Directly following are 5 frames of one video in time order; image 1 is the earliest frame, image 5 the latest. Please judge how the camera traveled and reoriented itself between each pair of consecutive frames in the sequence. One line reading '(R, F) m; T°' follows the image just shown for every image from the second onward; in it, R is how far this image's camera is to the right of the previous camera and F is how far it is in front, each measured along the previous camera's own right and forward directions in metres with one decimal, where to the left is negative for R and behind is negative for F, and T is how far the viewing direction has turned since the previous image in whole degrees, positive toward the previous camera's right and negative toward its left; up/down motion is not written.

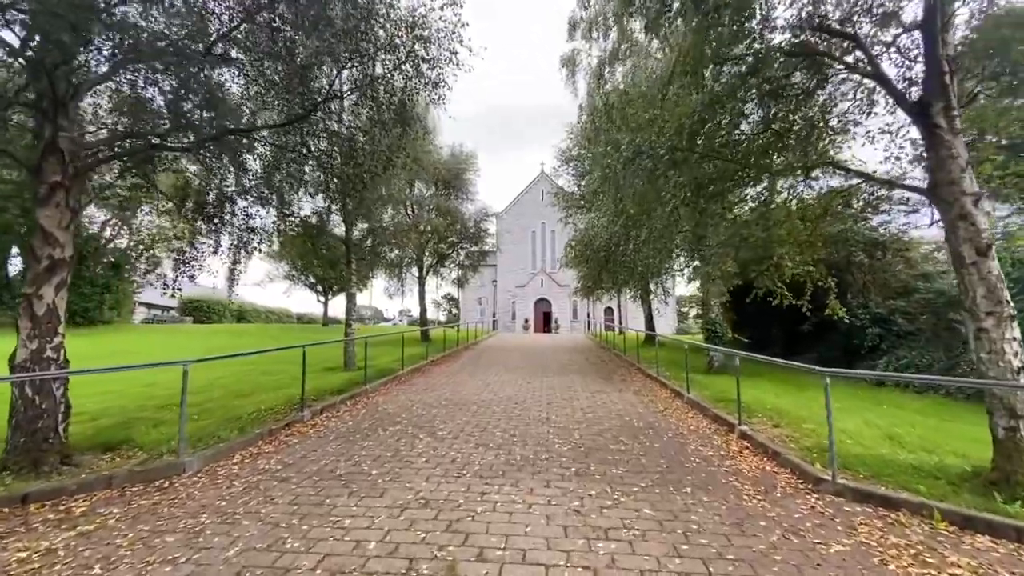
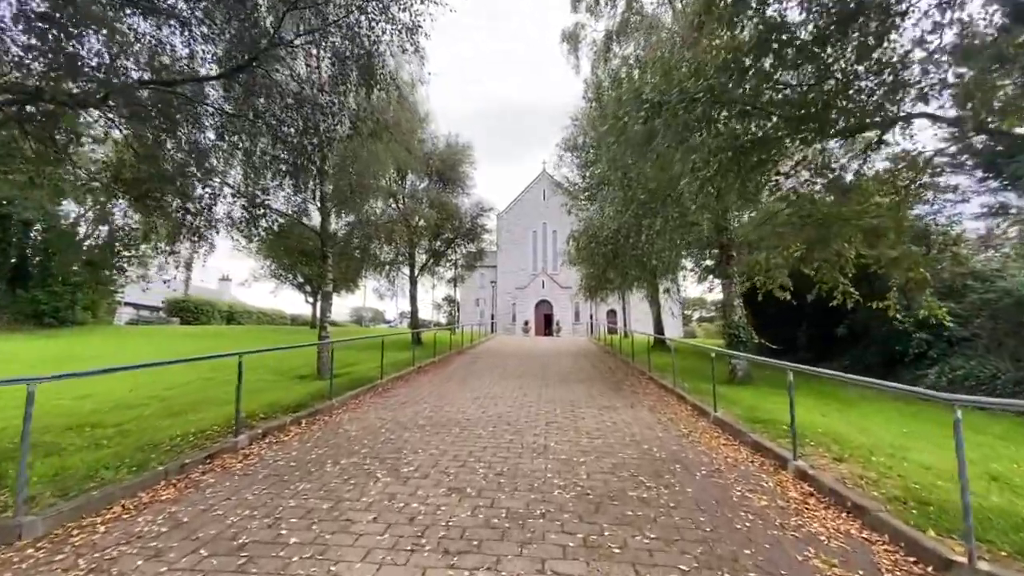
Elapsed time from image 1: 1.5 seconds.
(+0.2, +1.6) m; 0°
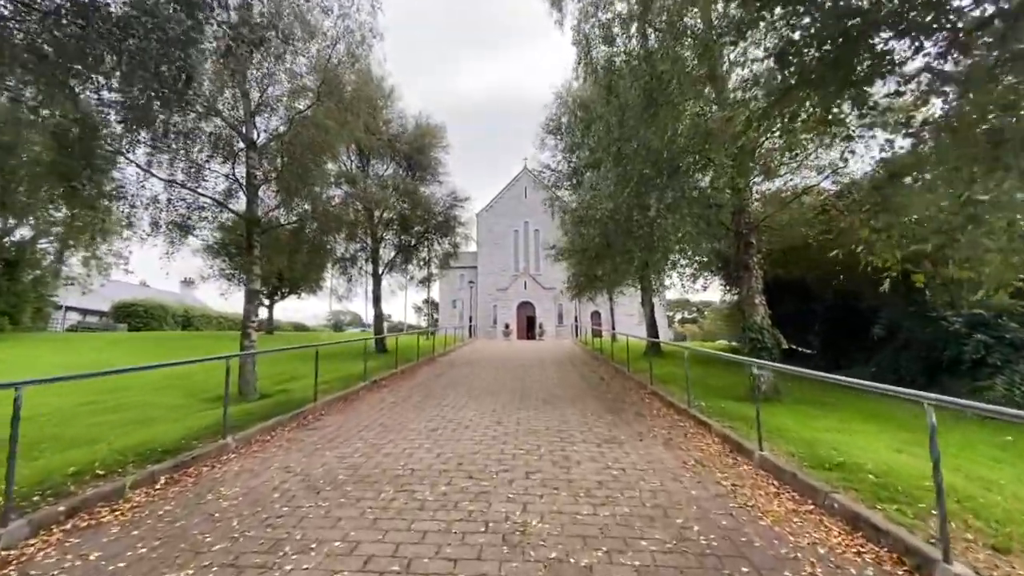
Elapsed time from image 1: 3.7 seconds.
(+0.2, +2.3) m; +2°
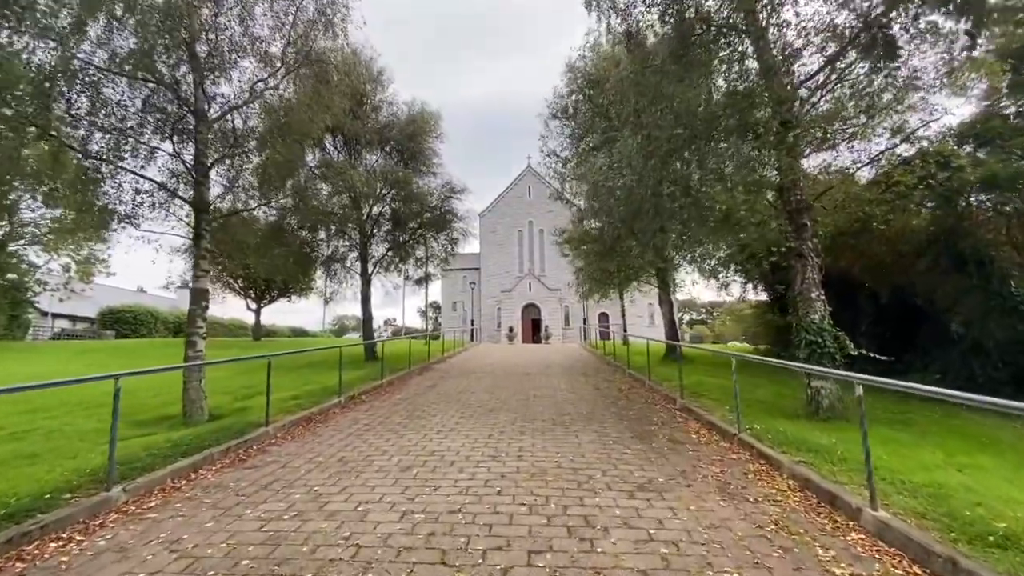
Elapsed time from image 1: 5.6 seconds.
(+0.1, +1.8) m; -1°
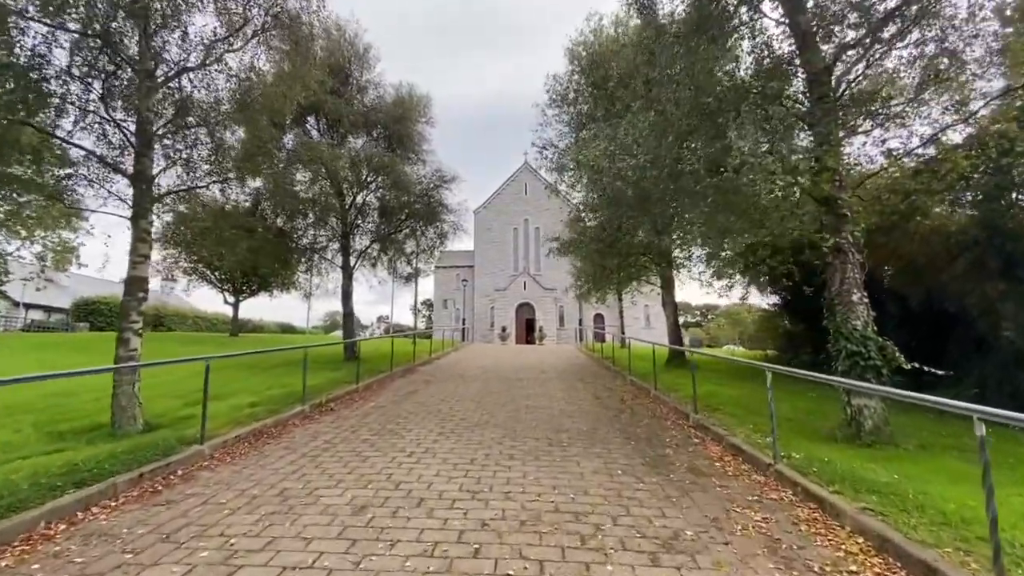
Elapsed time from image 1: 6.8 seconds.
(+0.1, +1.2) m; +1°
